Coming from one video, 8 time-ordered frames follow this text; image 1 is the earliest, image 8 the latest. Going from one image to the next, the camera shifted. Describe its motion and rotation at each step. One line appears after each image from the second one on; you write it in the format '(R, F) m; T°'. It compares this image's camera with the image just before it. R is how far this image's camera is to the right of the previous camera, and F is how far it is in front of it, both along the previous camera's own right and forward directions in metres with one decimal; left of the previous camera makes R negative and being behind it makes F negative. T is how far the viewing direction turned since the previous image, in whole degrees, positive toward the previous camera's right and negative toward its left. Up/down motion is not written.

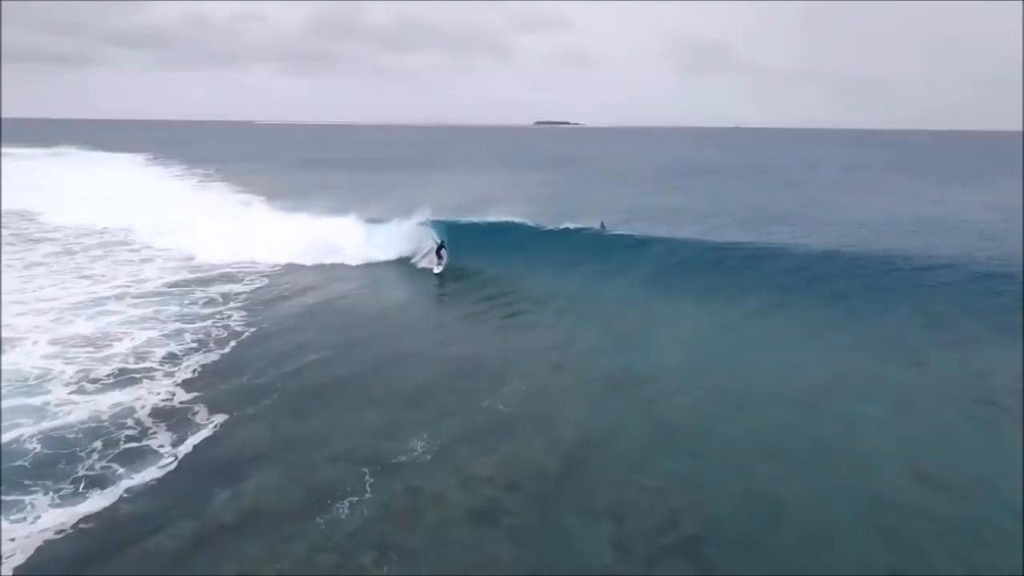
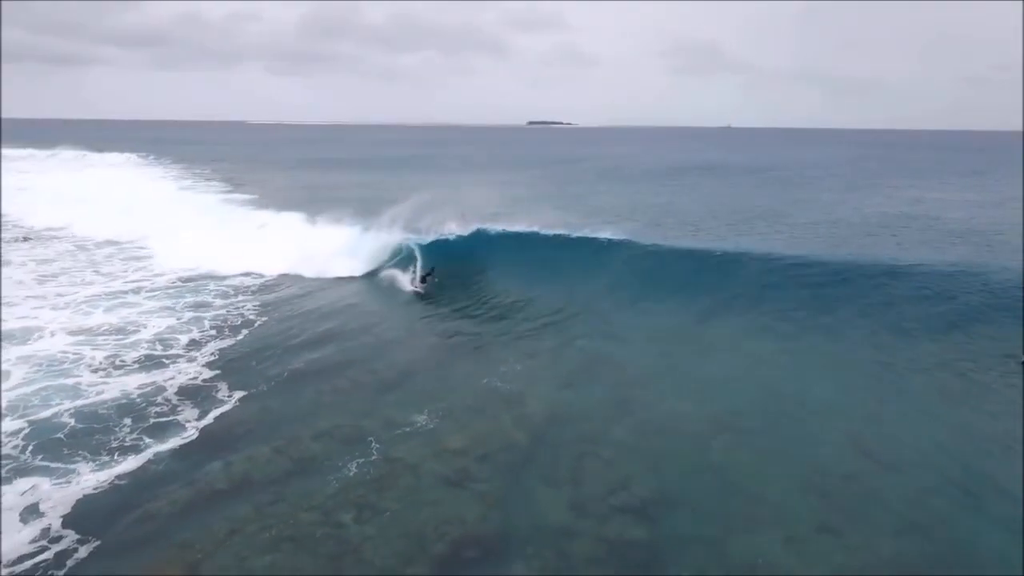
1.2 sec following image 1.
(+0.3, -0.7) m; 0°
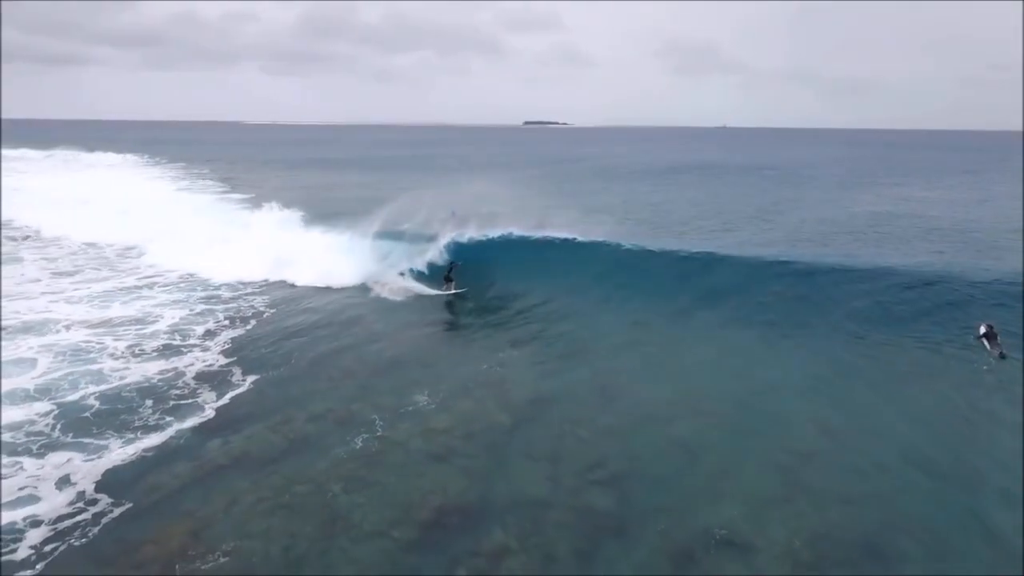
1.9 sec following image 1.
(+0.2, -0.6) m; 0°
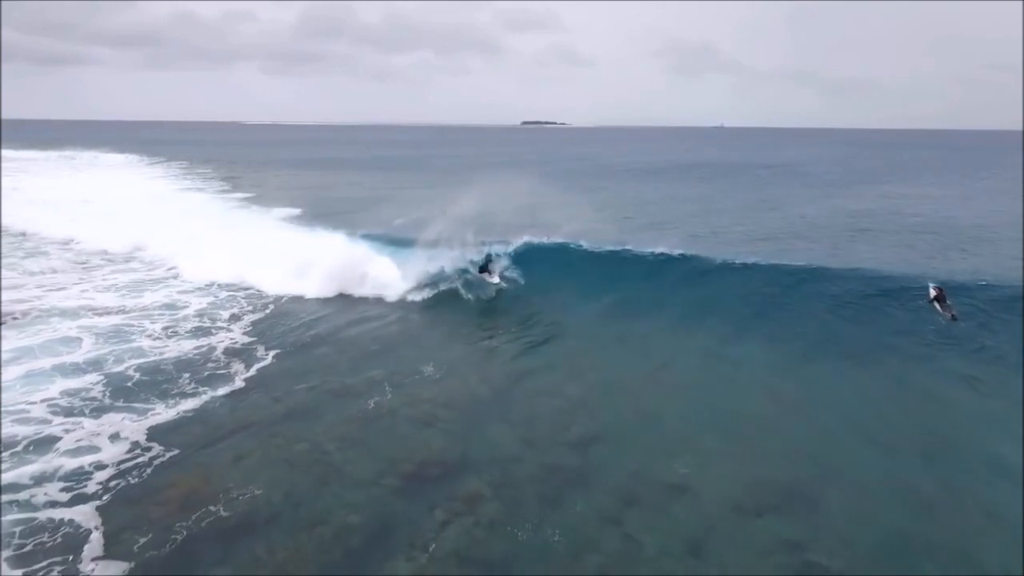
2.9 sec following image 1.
(+0.3, -1.0) m; 0°
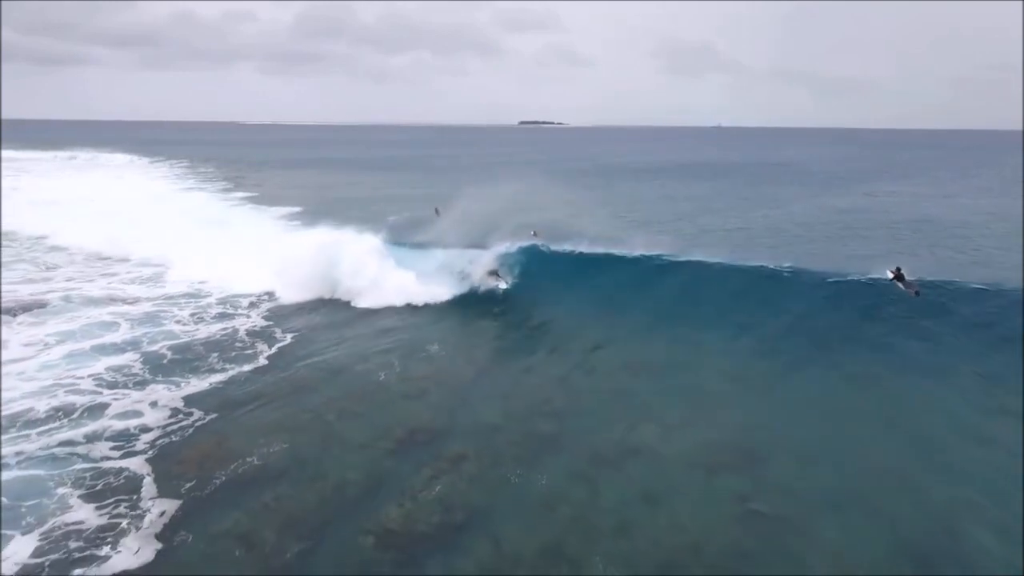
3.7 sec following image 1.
(+0.2, -0.9) m; 0°
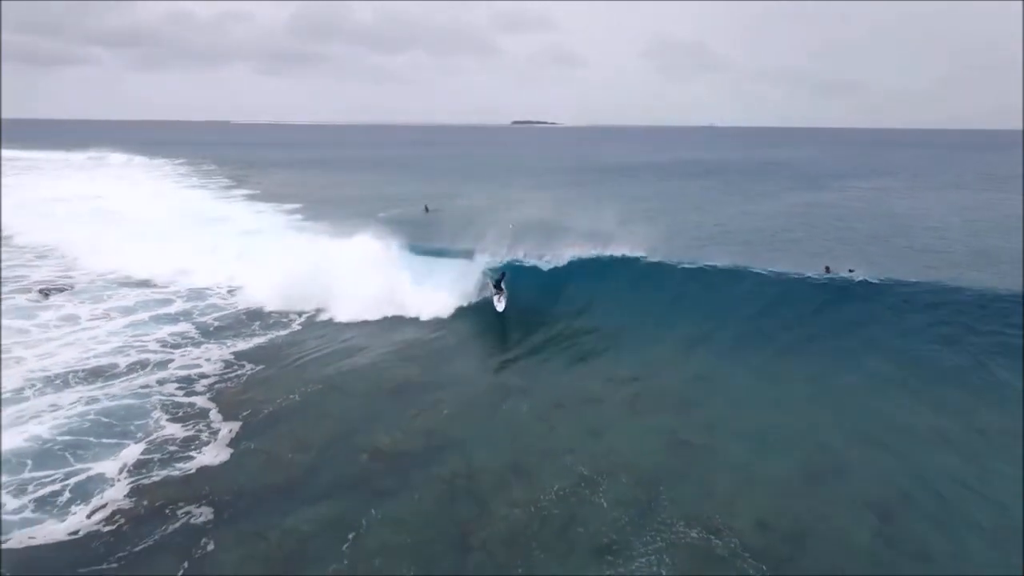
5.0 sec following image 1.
(+0.3, -1.8) m; 0°
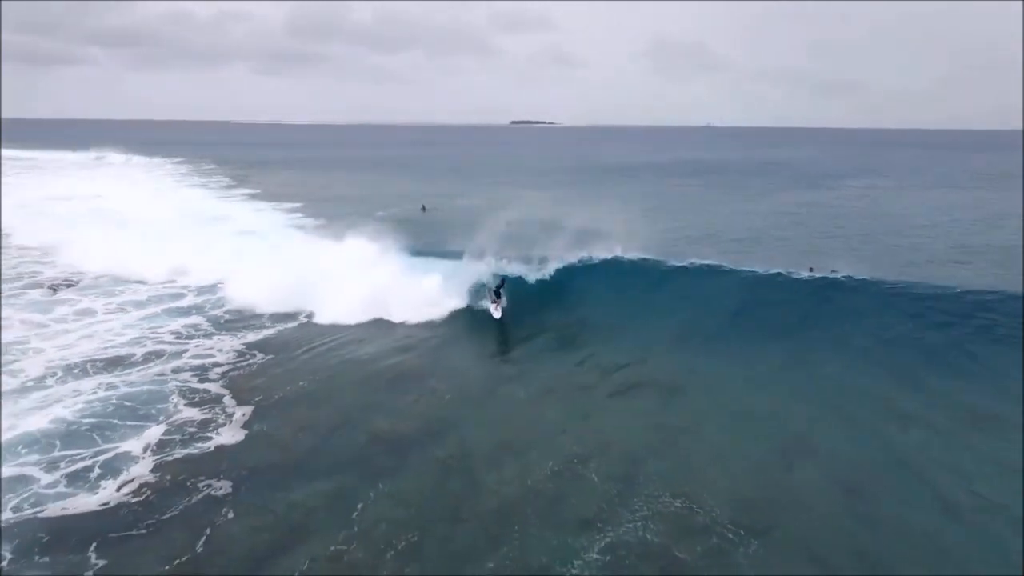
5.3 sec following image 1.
(-1.1, +3.1) m; 0°
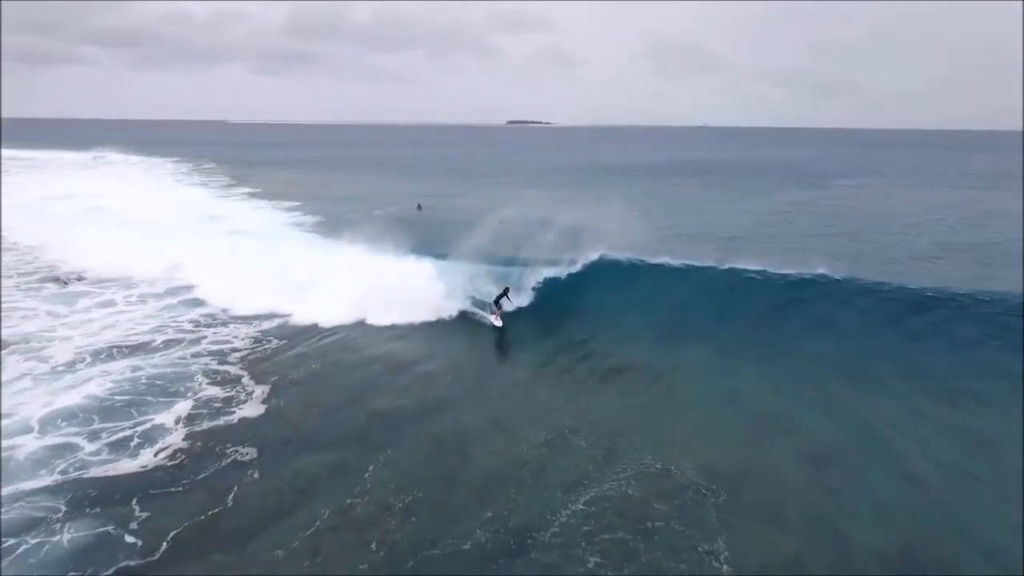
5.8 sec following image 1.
(+0.1, -2.4) m; 0°
